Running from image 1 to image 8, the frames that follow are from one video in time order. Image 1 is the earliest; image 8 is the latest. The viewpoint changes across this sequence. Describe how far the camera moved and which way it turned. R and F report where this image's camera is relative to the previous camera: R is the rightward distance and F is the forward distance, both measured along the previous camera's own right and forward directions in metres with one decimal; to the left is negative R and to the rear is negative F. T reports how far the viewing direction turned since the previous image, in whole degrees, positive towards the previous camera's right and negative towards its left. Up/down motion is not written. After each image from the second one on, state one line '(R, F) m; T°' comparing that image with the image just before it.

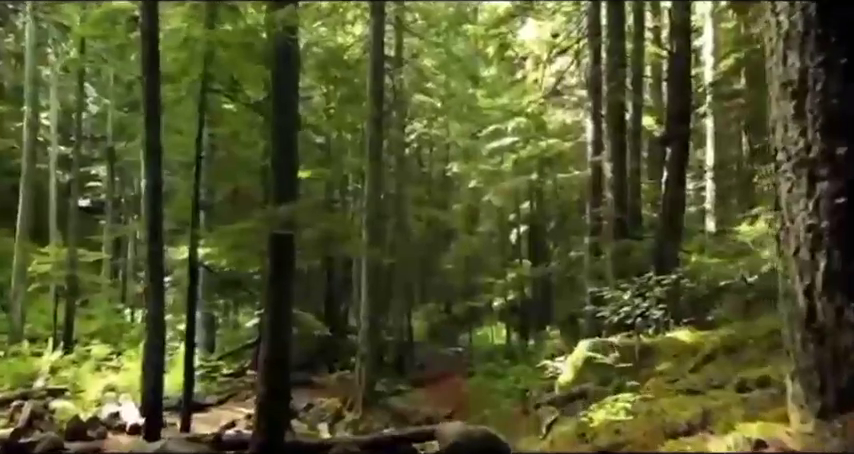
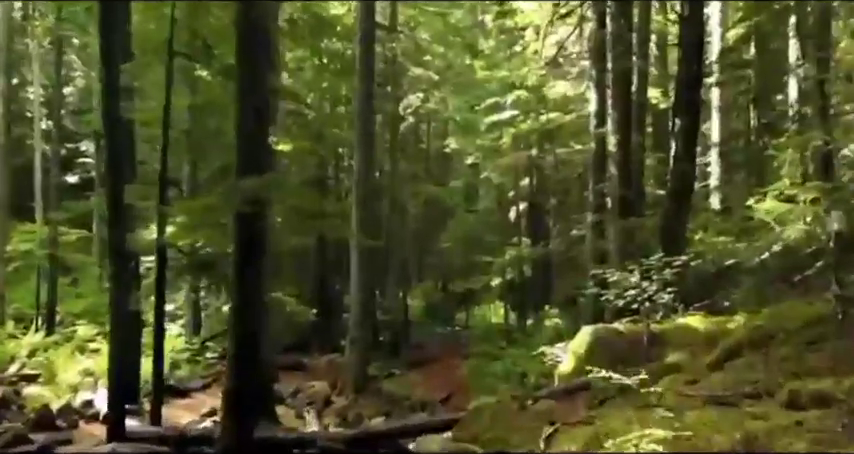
(+0.1, +0.6) m; 0°
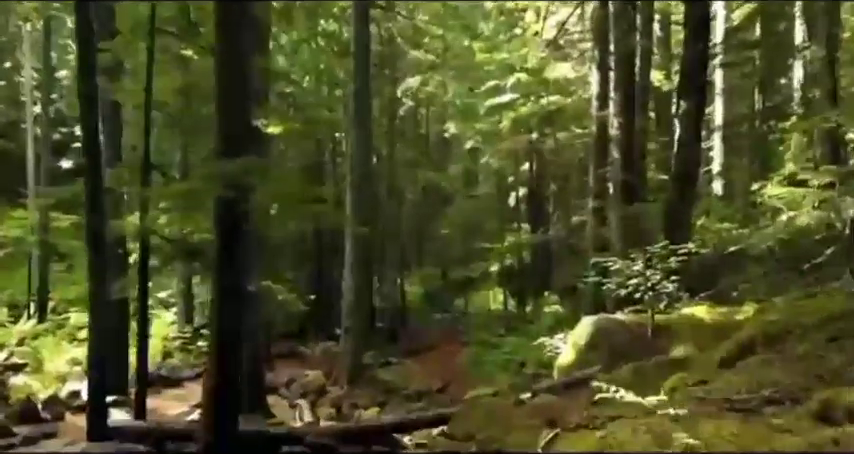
(+0.1, +0.3) m; 0°
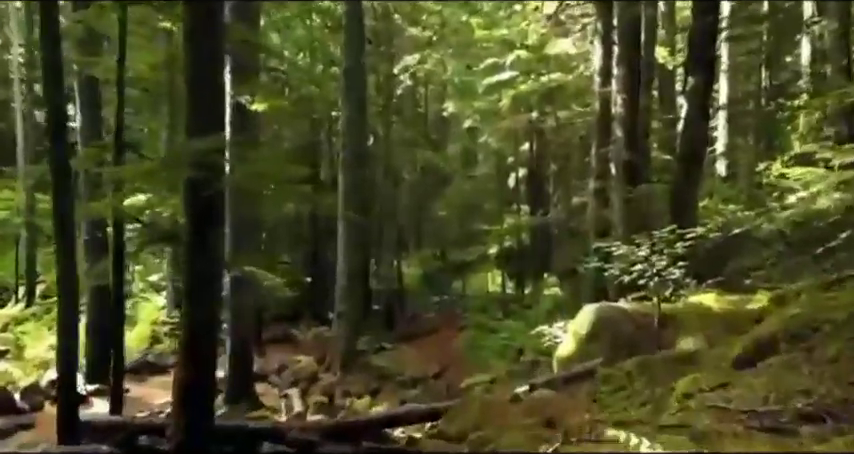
(+0.1, +0.4) m; 0°
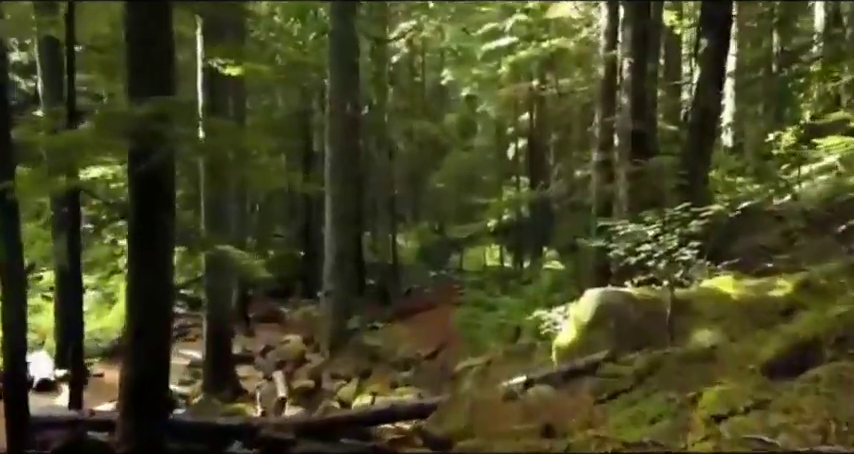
(+0.1, +0.6) m; 0°
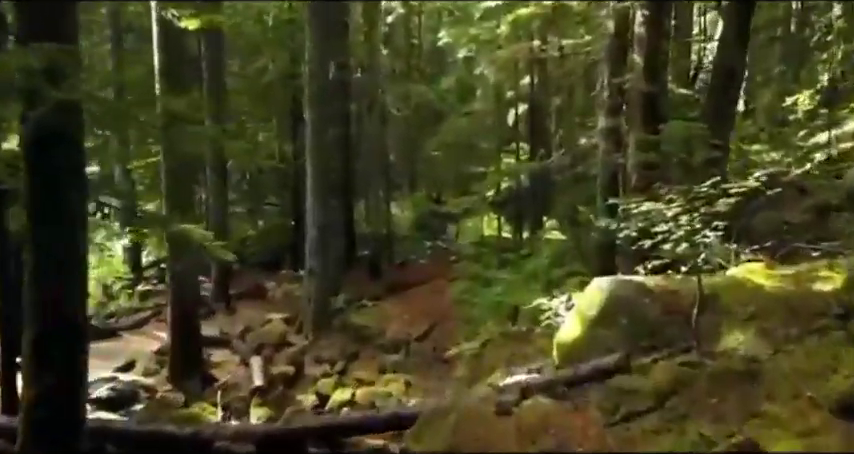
(+0.1, +0.8) m; 0°
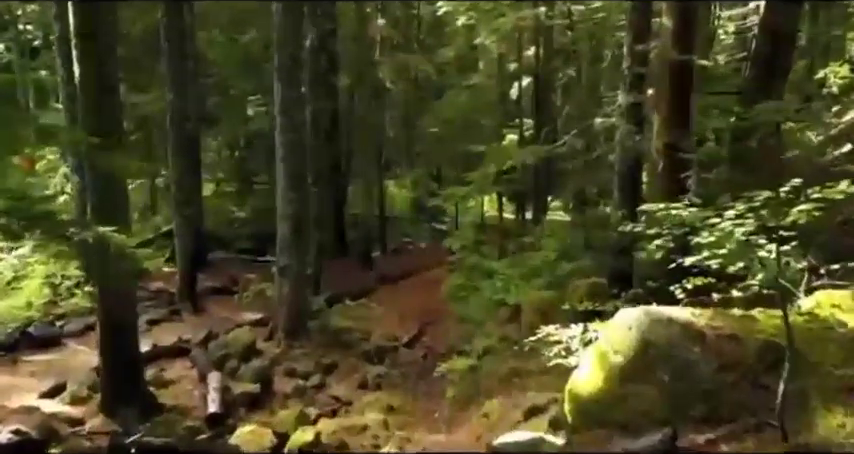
(+0.2, +1.2) m; 0°
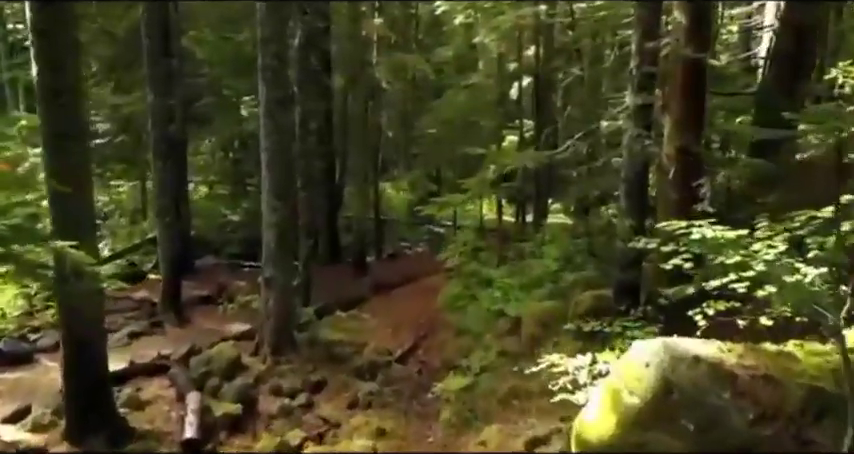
(+0.1, +0.5) m; 0°
